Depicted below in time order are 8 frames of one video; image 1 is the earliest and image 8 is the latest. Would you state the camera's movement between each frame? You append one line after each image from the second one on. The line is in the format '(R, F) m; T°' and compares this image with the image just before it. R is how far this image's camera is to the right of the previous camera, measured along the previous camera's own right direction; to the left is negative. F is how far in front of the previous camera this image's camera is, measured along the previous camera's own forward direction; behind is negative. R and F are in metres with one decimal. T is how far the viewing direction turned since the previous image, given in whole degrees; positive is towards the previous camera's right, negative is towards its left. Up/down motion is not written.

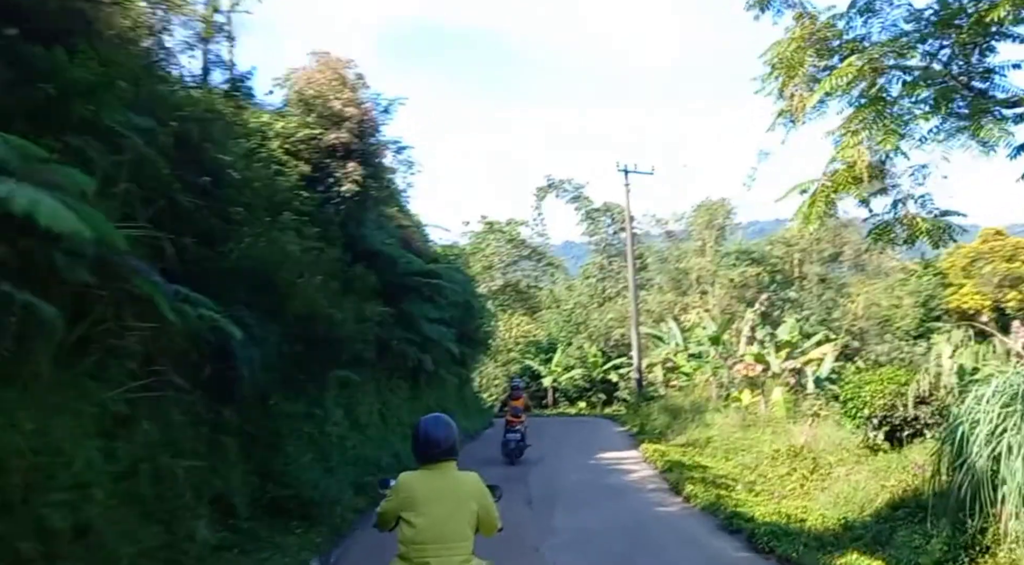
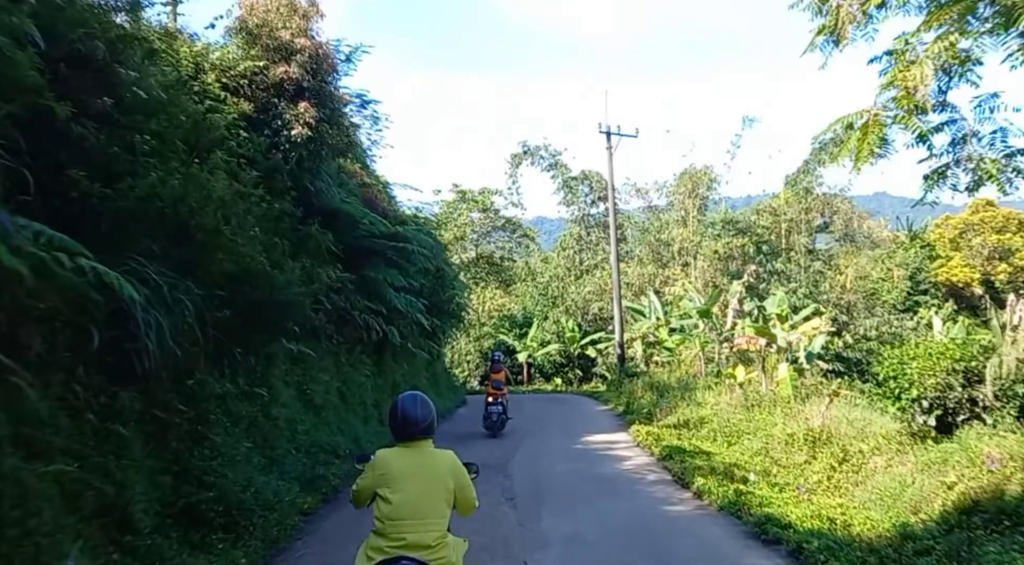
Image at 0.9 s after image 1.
(-0.1, +1.5) m; +2°
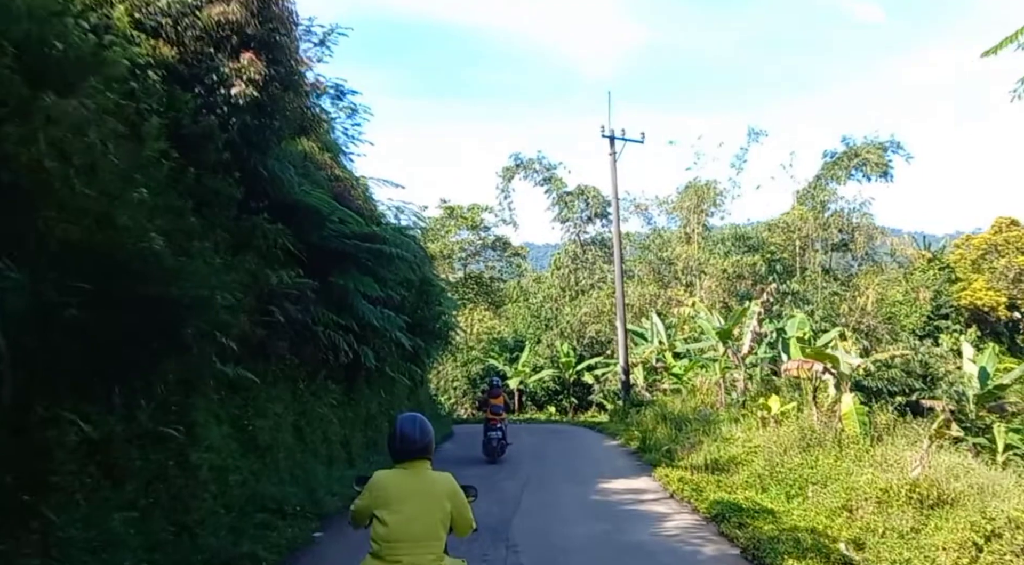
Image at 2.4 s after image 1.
(-0.2, +2.4) m; +1°
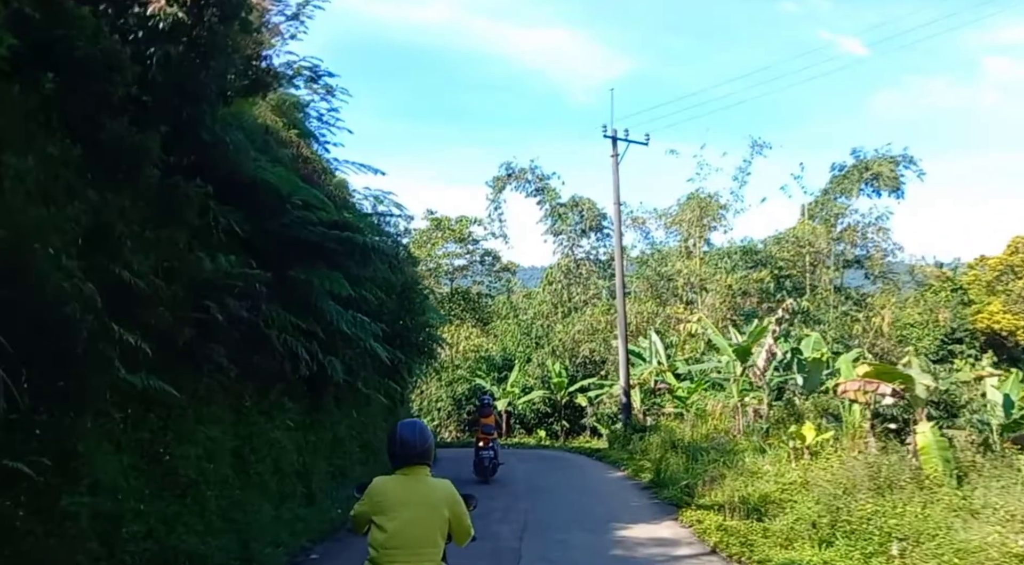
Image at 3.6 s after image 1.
(-0.1, +2.0) m; +1°
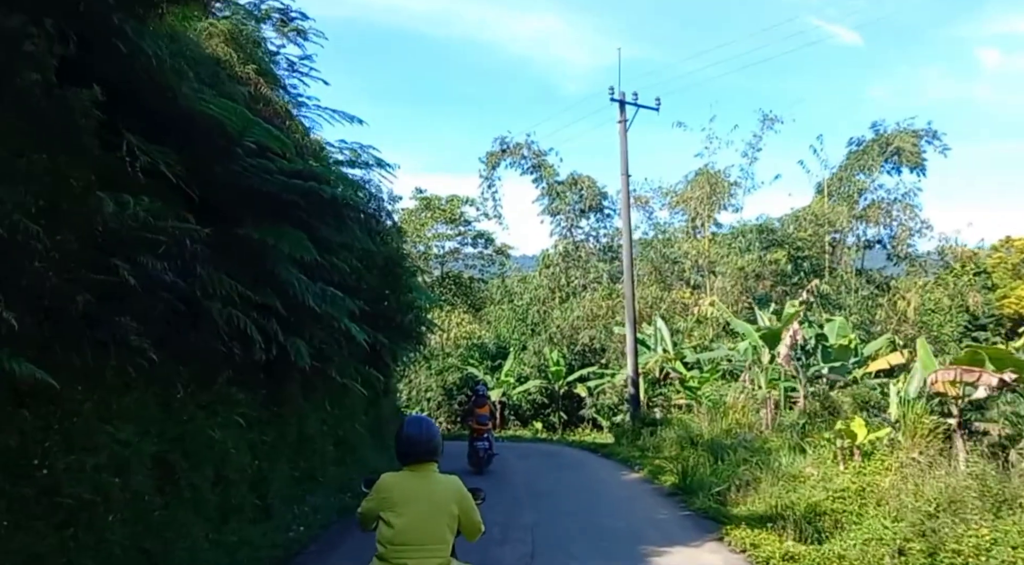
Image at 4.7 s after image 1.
(-0.1, +1.8) m; +1°
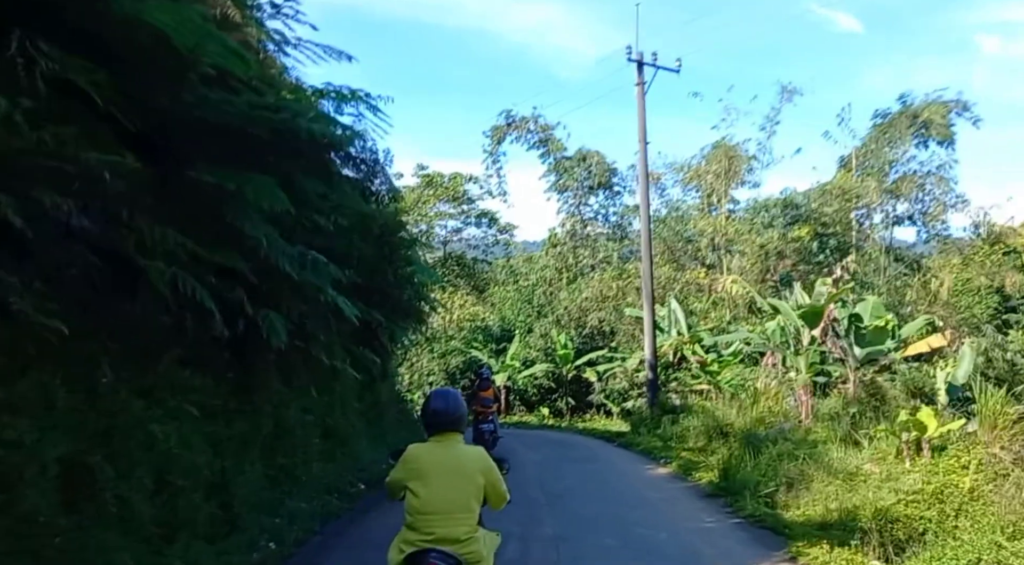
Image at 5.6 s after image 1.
(-0.1, +1.5) m; 0°
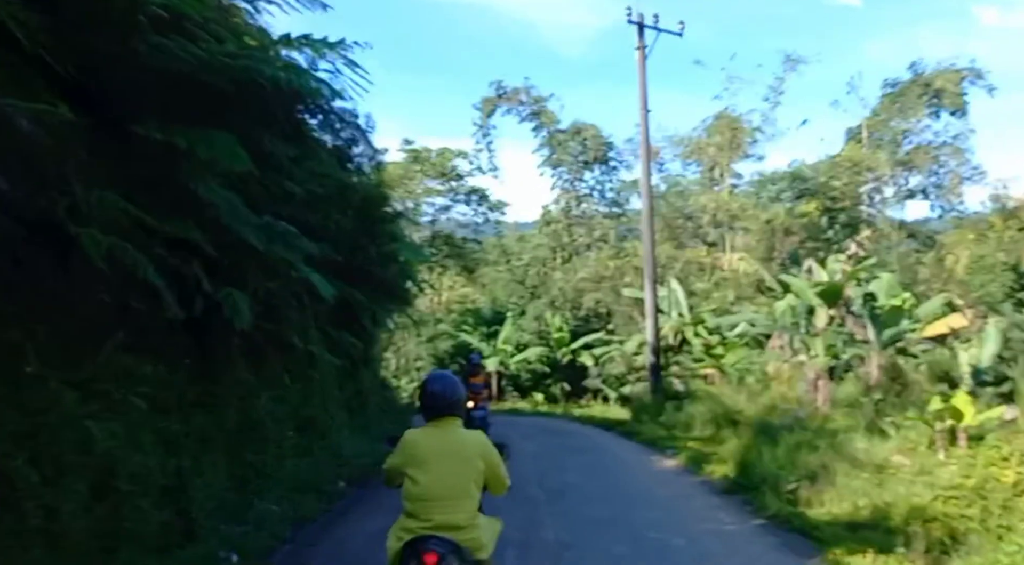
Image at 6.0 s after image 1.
(0.0, +0.8) m; 0°
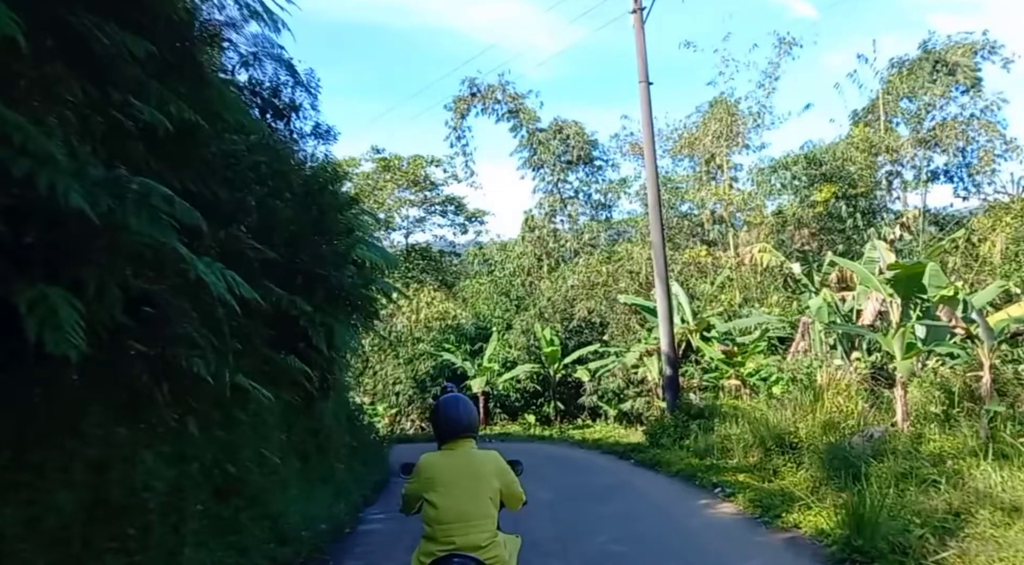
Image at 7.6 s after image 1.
(-0.2, +2.5) m; +2°
